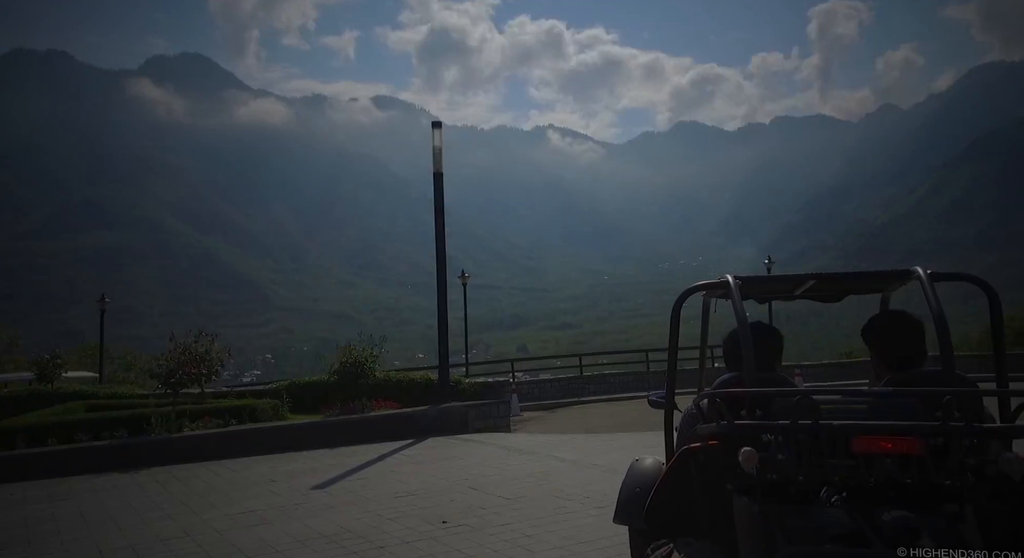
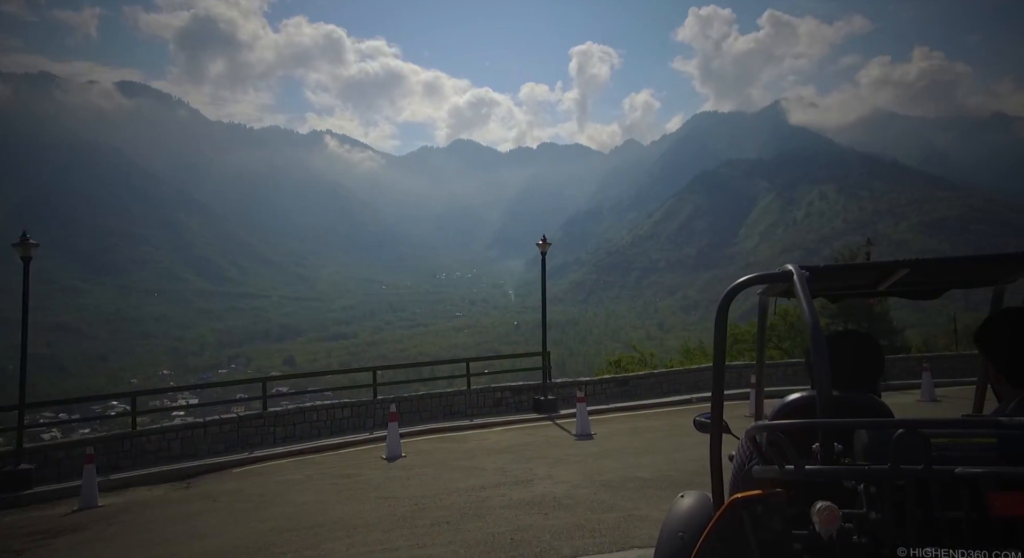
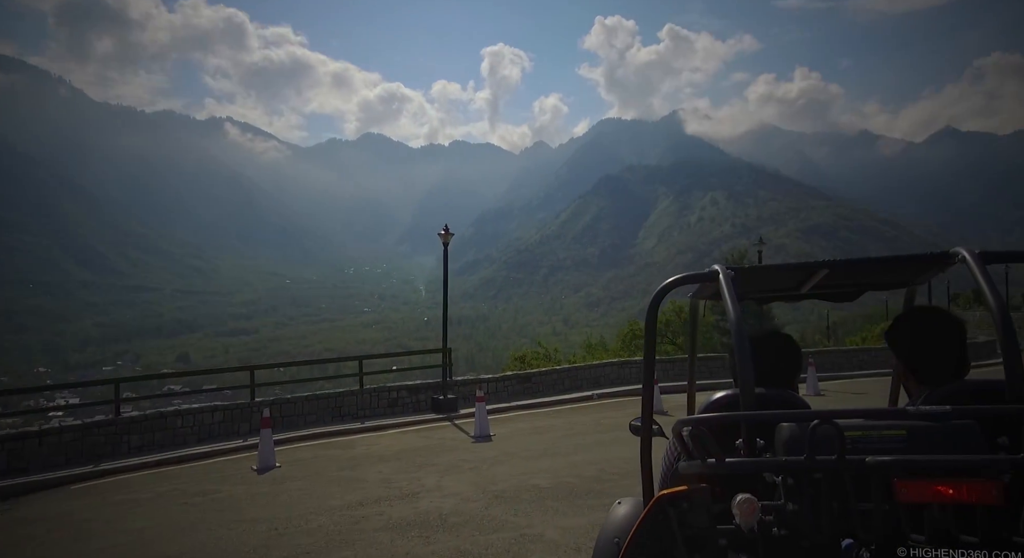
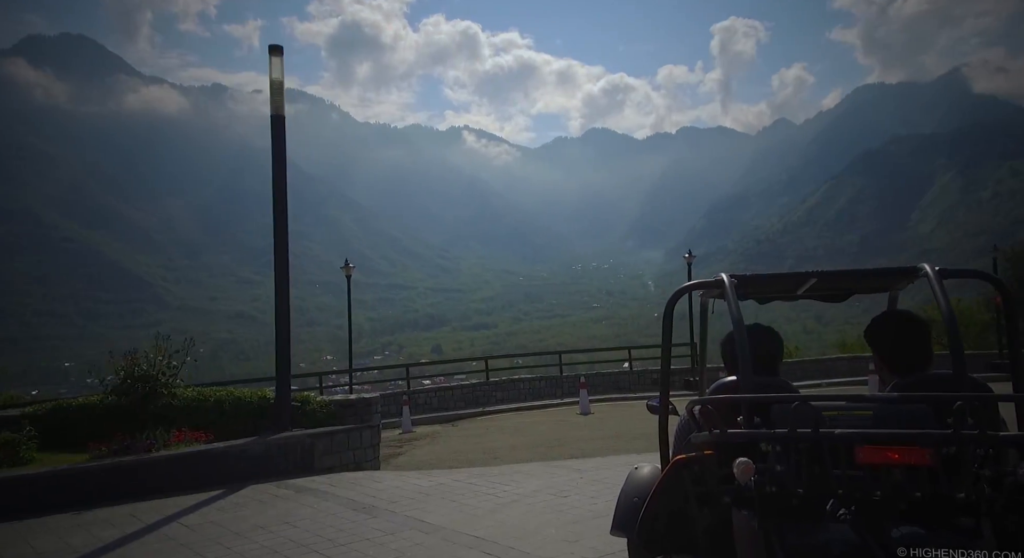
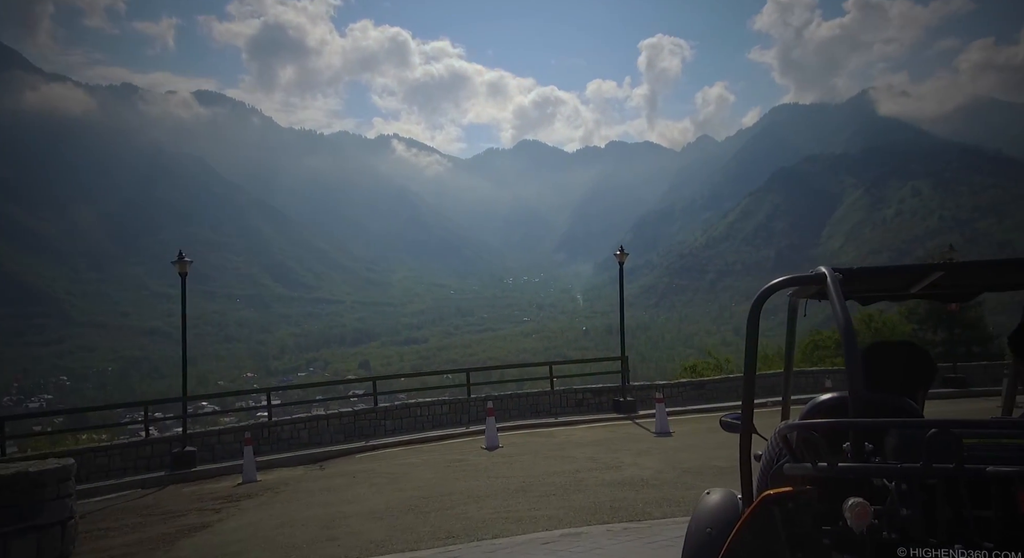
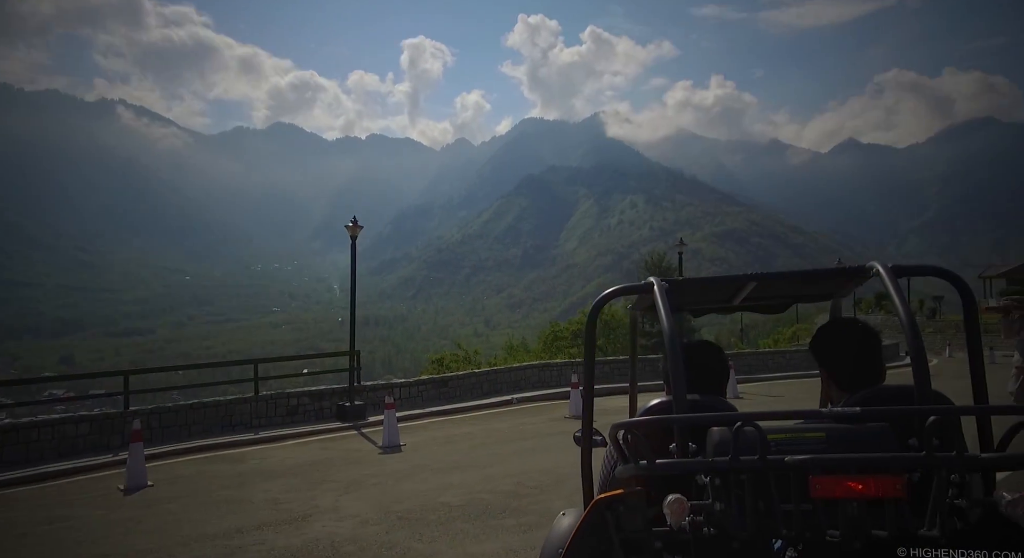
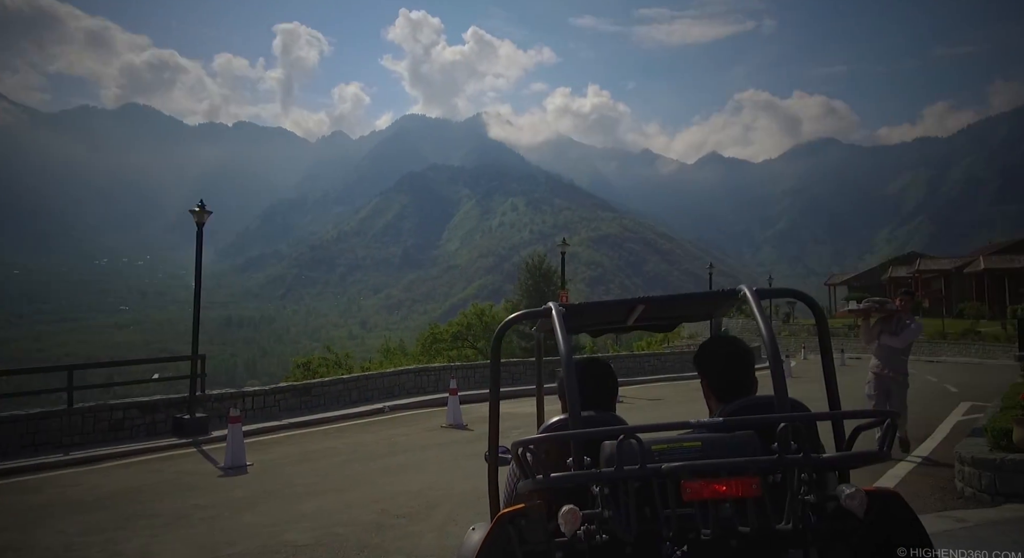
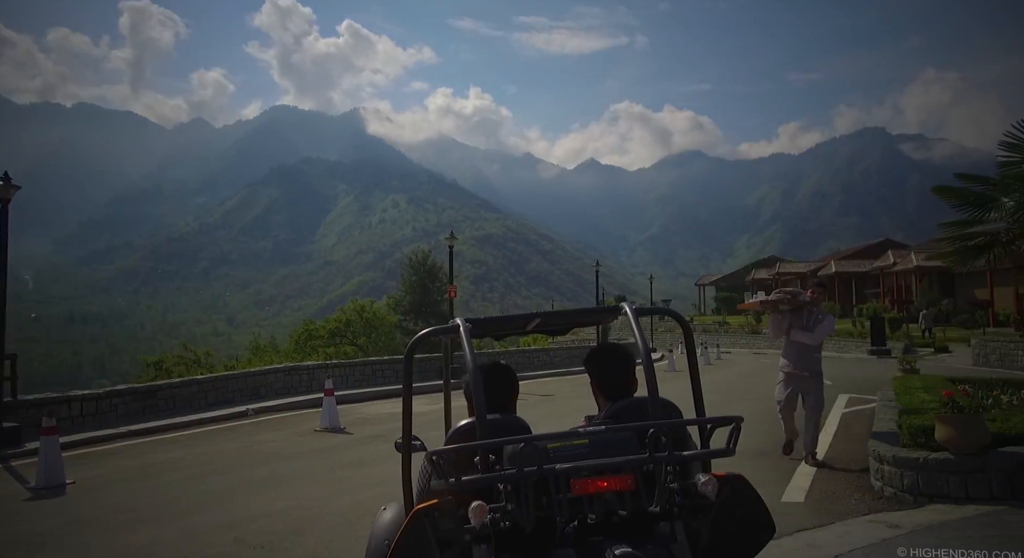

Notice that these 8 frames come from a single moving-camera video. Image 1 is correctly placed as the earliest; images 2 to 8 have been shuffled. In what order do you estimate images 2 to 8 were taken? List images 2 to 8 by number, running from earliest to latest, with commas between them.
4, 5, 2, 3, 6, 7, 8
